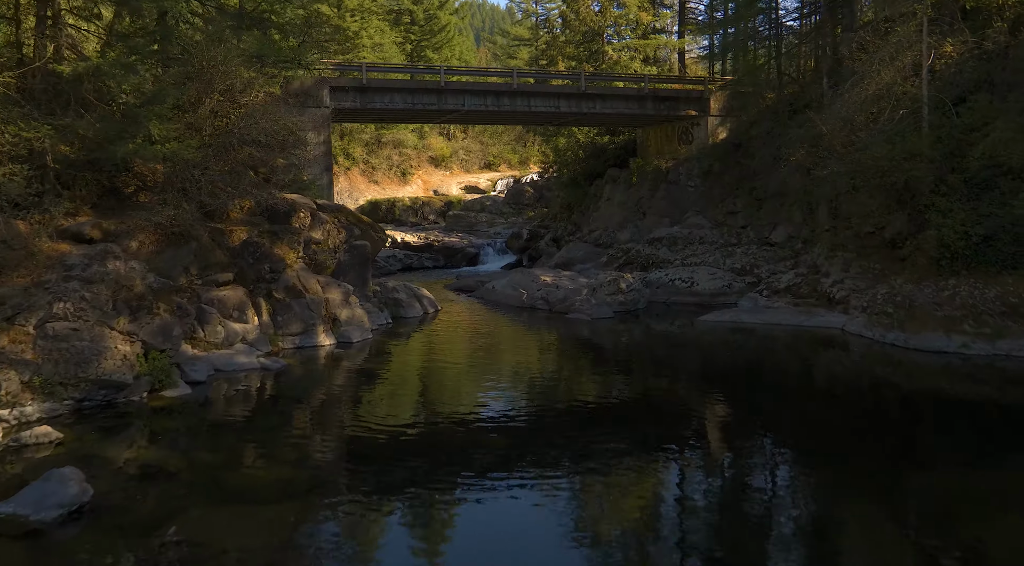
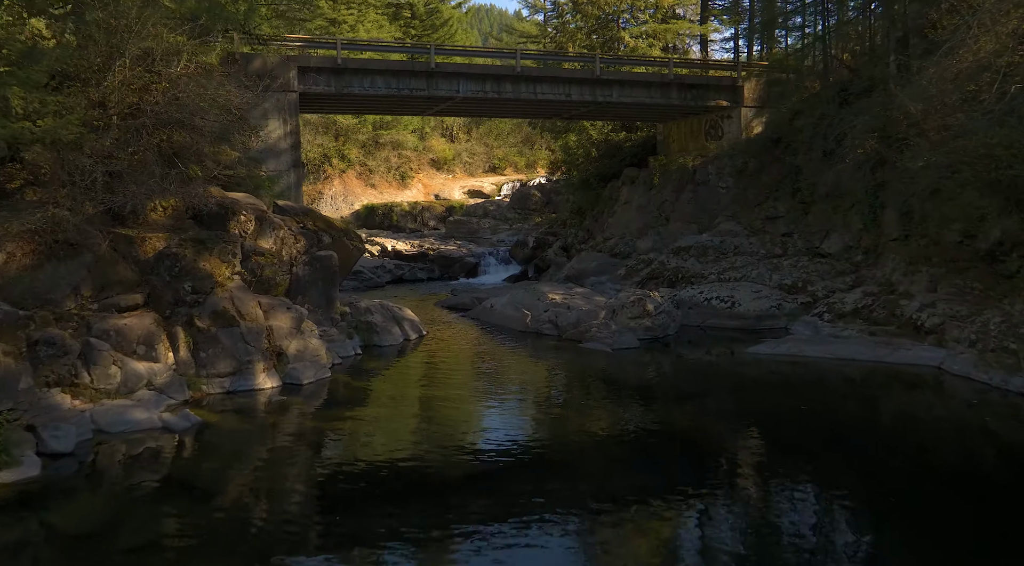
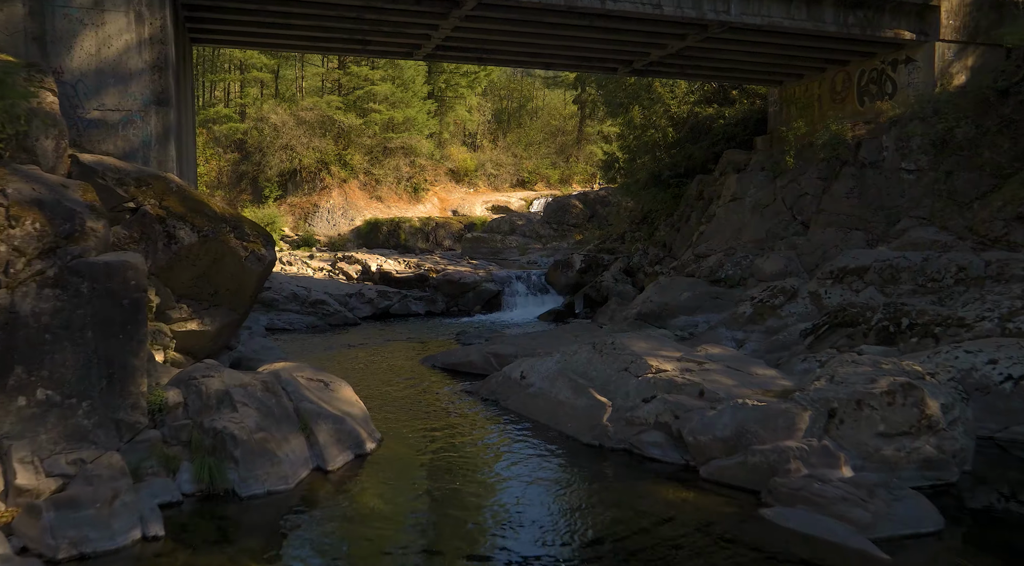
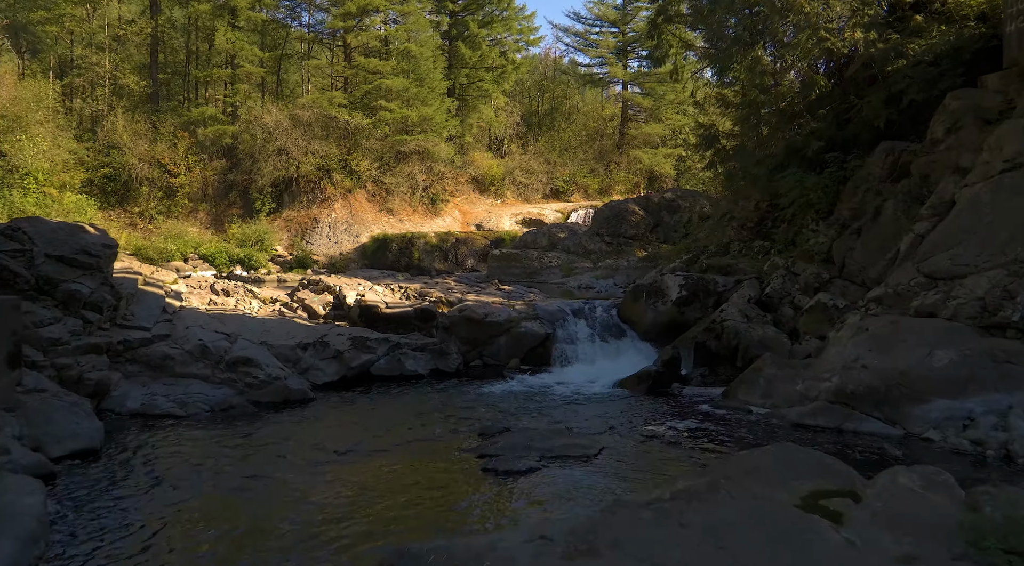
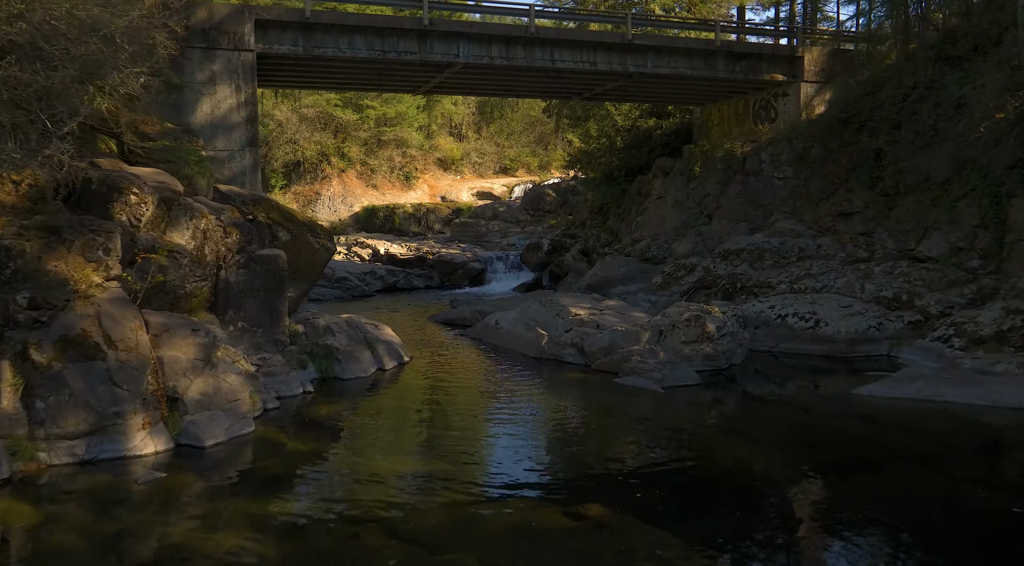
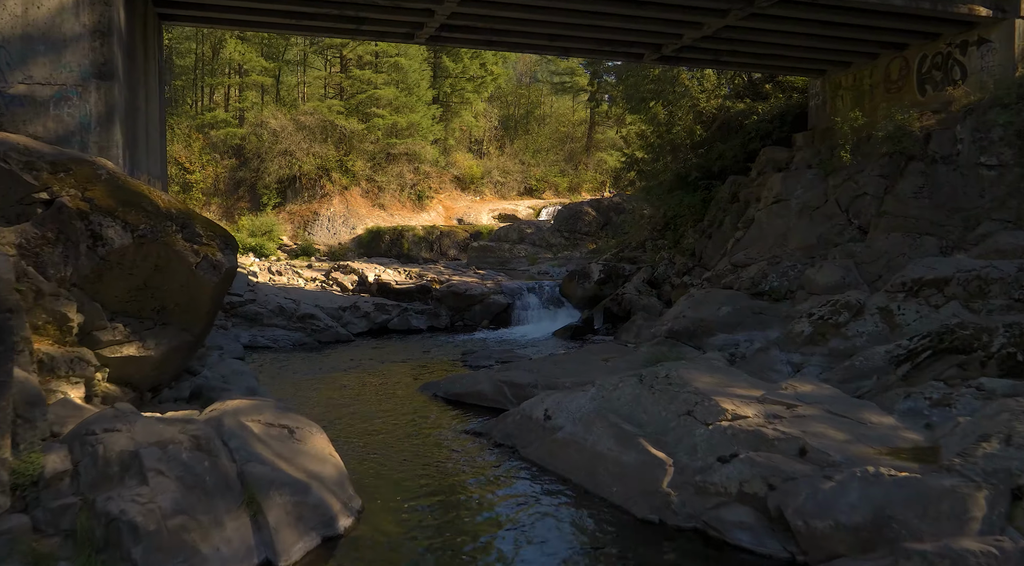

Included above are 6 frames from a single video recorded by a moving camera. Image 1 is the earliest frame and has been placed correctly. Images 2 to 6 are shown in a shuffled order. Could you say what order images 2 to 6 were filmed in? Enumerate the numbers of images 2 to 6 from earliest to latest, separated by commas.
2, 5, 3, 6, 4
